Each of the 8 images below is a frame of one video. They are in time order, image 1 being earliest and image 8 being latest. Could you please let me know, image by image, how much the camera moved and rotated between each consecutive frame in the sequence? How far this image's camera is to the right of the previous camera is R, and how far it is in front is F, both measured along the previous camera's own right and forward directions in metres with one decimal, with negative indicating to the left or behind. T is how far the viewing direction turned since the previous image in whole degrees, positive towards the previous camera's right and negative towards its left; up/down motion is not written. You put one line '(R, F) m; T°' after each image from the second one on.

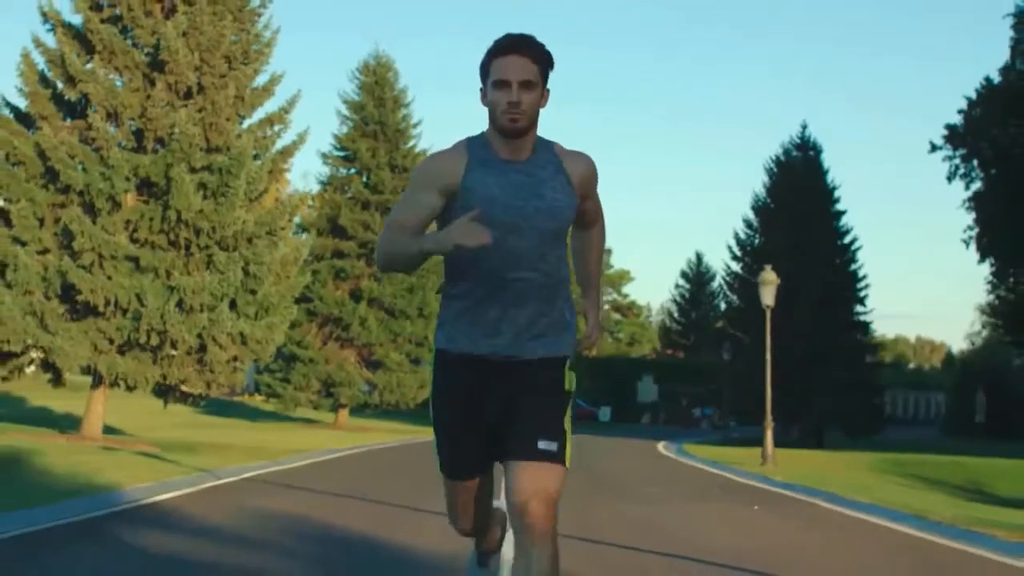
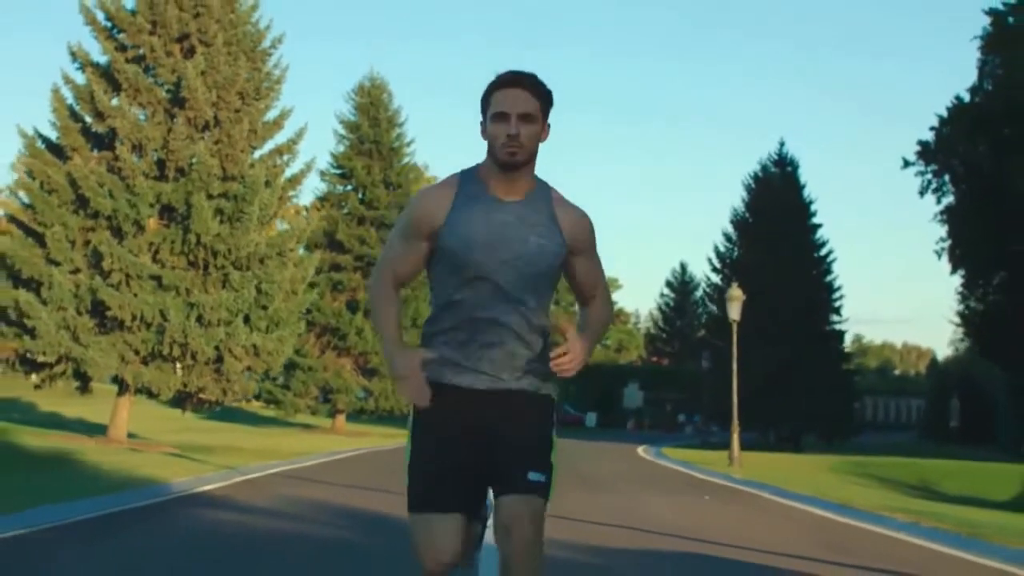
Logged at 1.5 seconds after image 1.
(0.0, -2.8) m; 0°
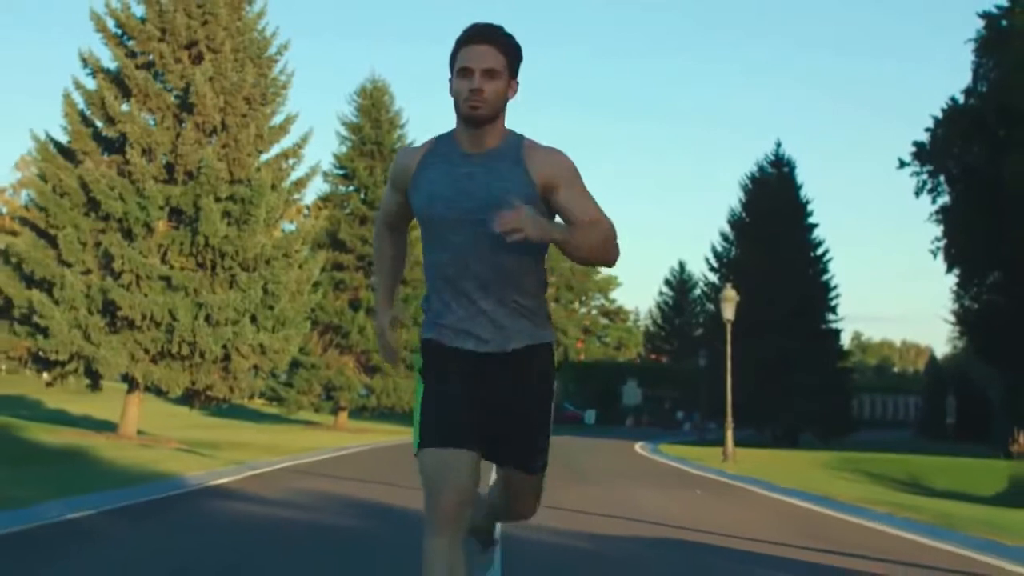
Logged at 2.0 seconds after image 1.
(0.0, -0.9) m; 0°
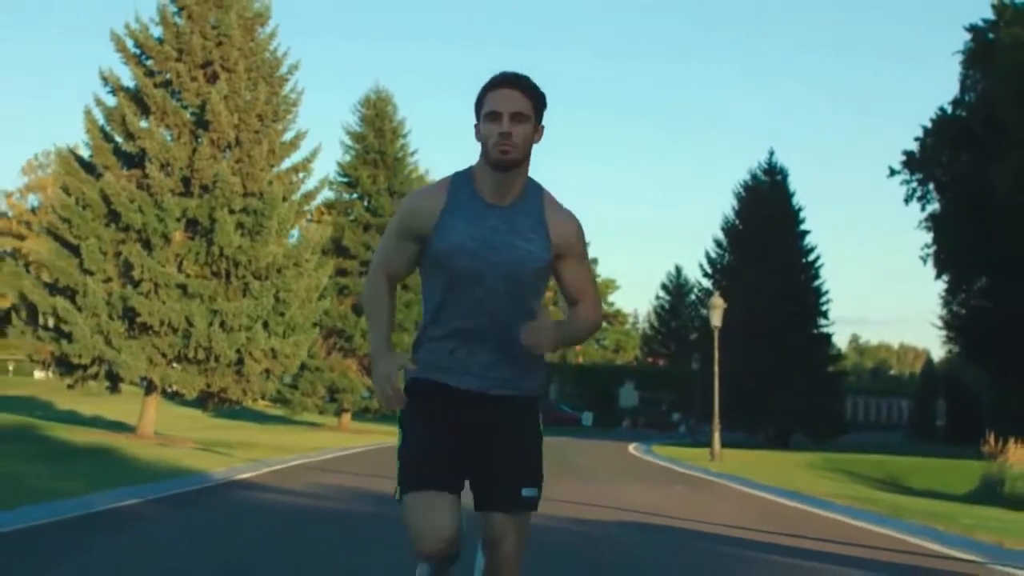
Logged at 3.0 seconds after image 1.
(0.0, -1.8) m; 0°
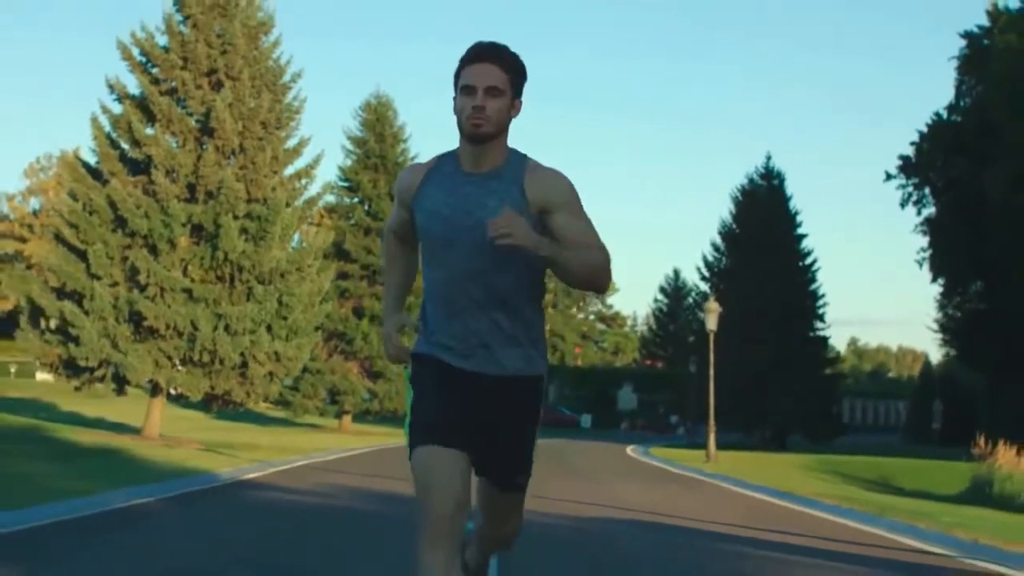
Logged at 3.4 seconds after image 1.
(0.0, -0.6) m; 0°
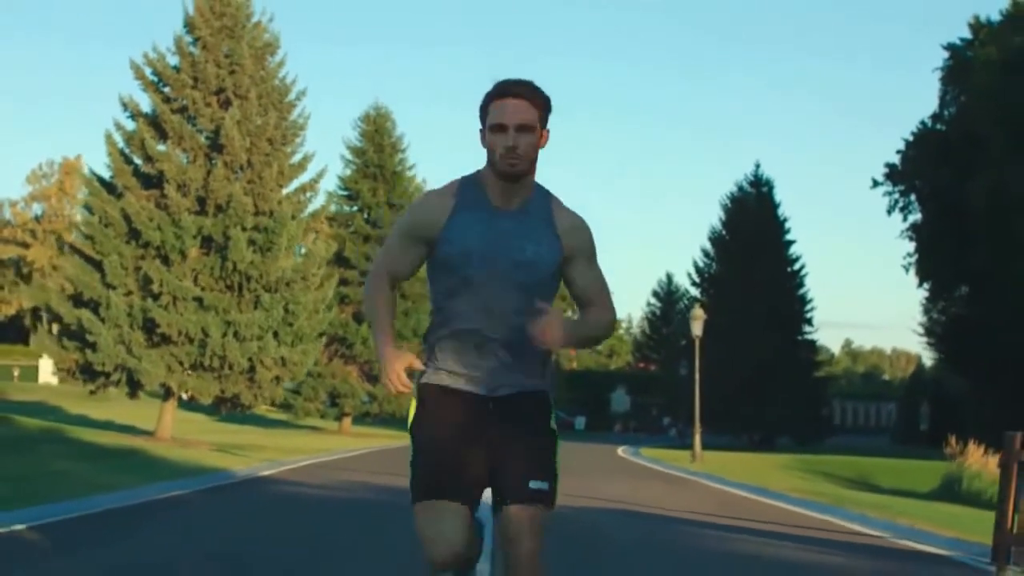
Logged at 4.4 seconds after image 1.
(0.0, -1.8) m; 0°
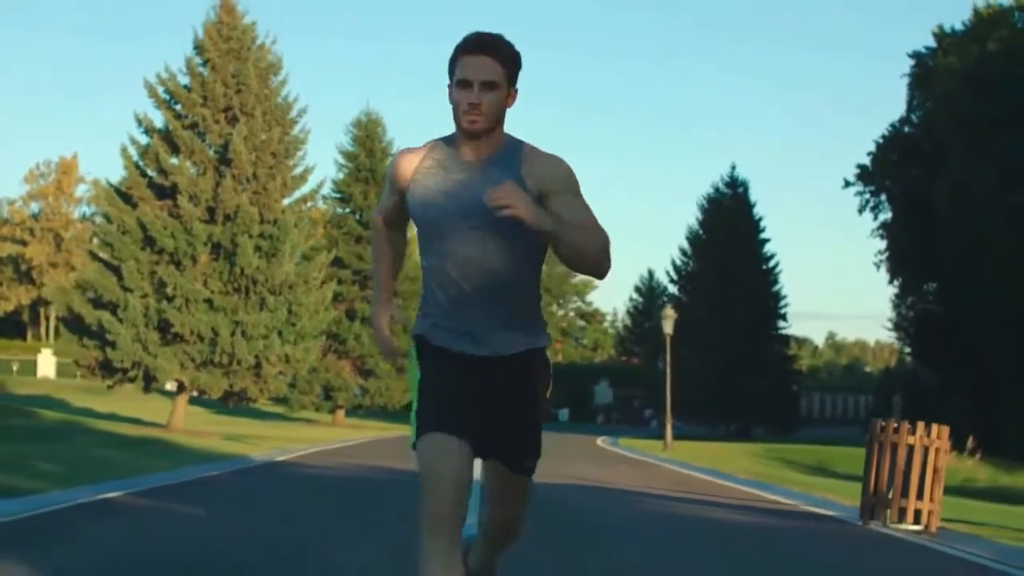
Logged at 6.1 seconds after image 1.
(0.0, -3.1) m; +1°
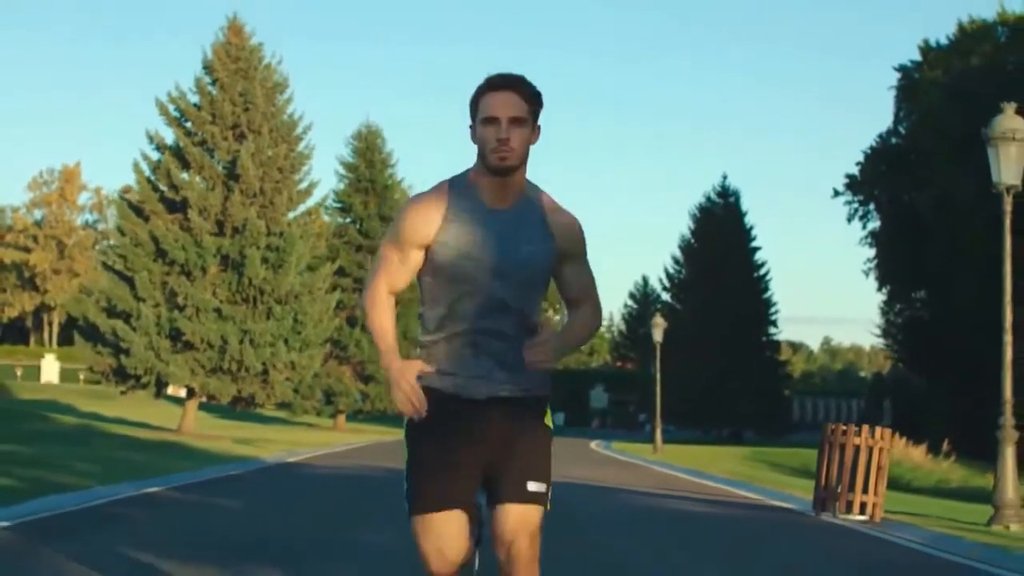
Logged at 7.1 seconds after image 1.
(0.0, -1.8) m; 0°
